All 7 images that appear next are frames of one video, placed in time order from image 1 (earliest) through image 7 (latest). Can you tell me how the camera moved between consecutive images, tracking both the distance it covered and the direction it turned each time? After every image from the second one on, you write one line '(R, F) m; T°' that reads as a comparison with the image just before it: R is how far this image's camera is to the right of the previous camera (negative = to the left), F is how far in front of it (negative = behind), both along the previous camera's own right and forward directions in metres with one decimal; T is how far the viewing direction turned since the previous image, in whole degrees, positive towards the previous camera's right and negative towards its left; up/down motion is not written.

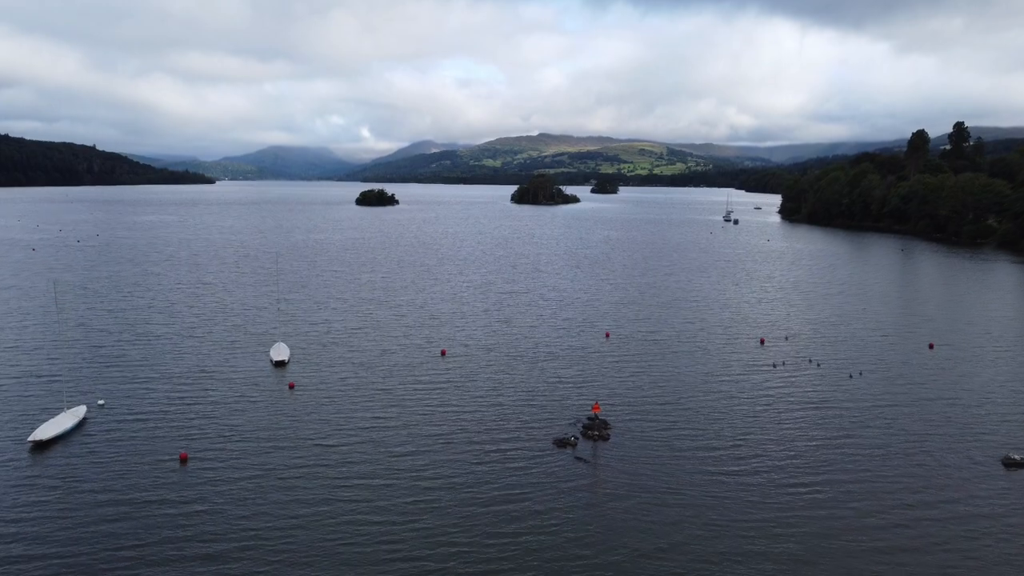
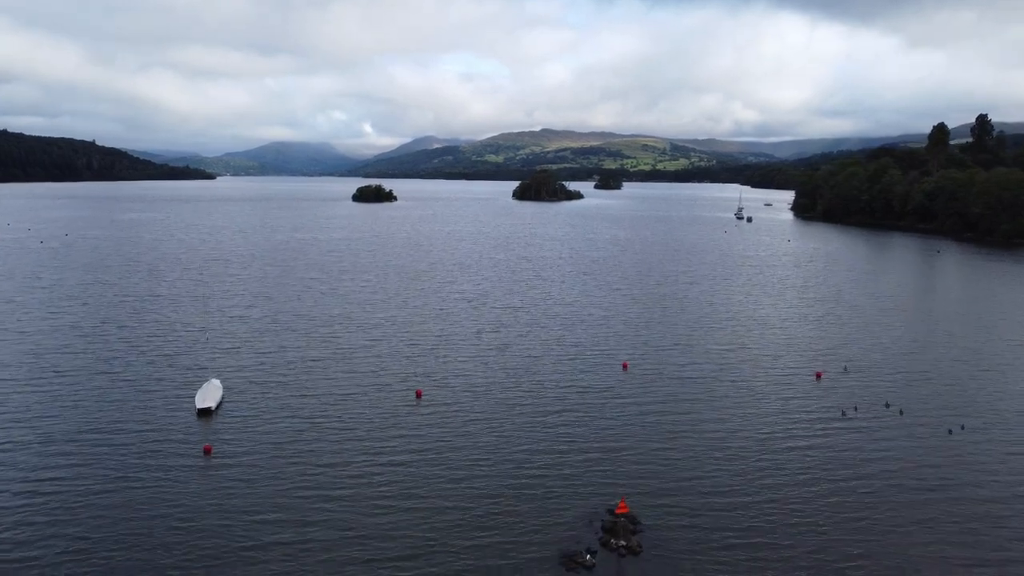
(+0.3, +7.5) m; 0°
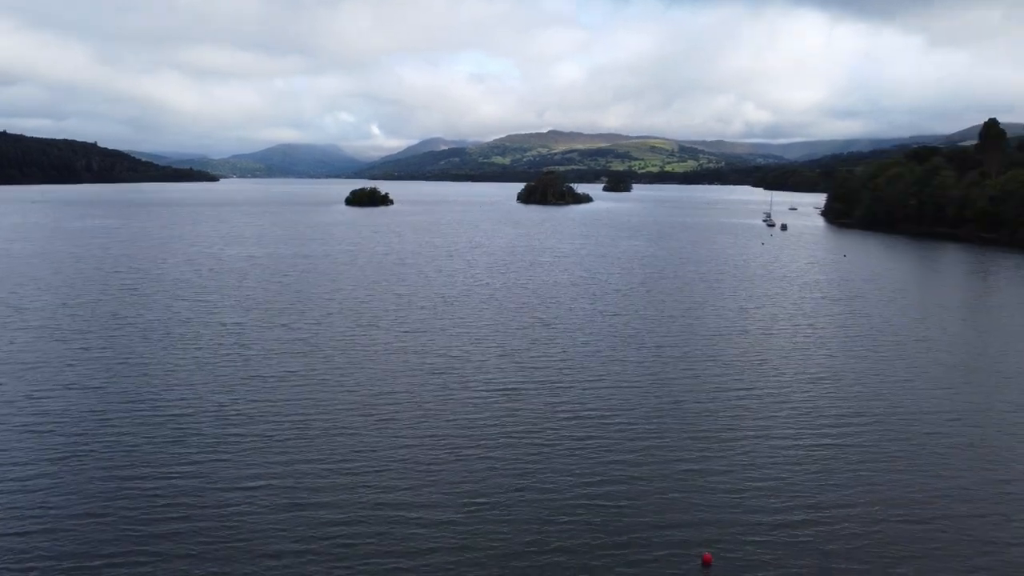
(+0.7, +16.7) m; 0°
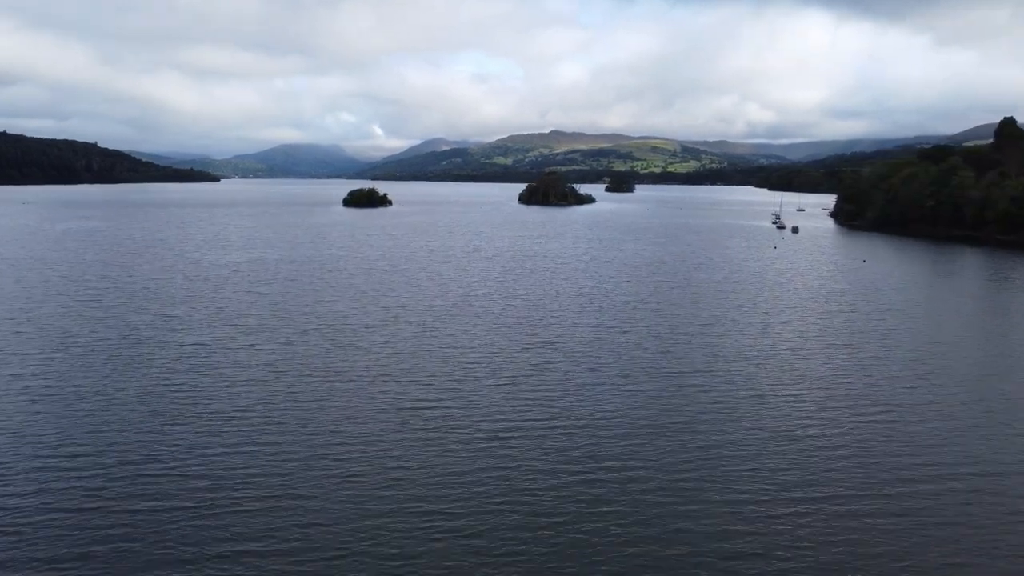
(+0.2, +4.6) m; 0°
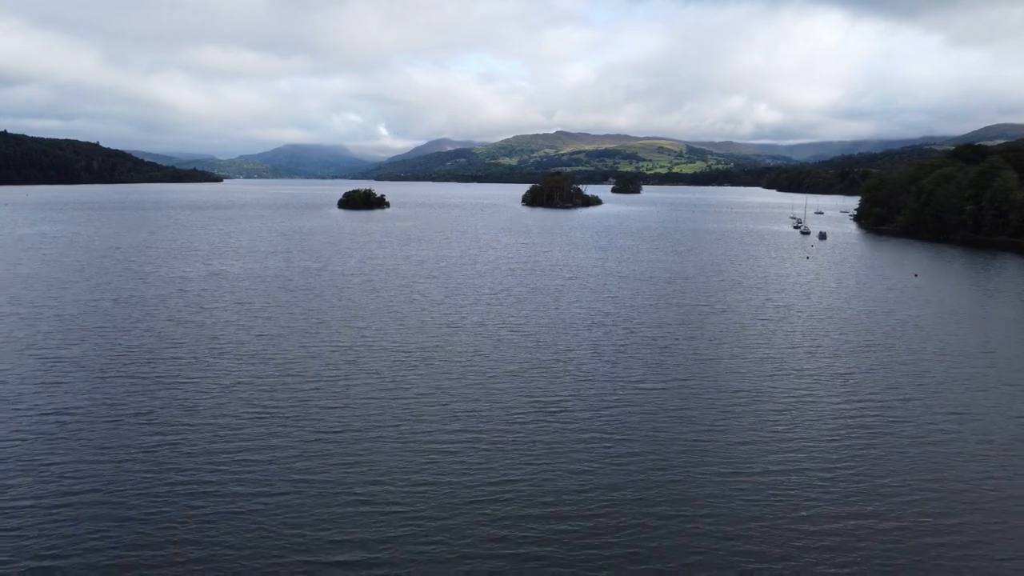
(+0.5, +10.0) m; 0°
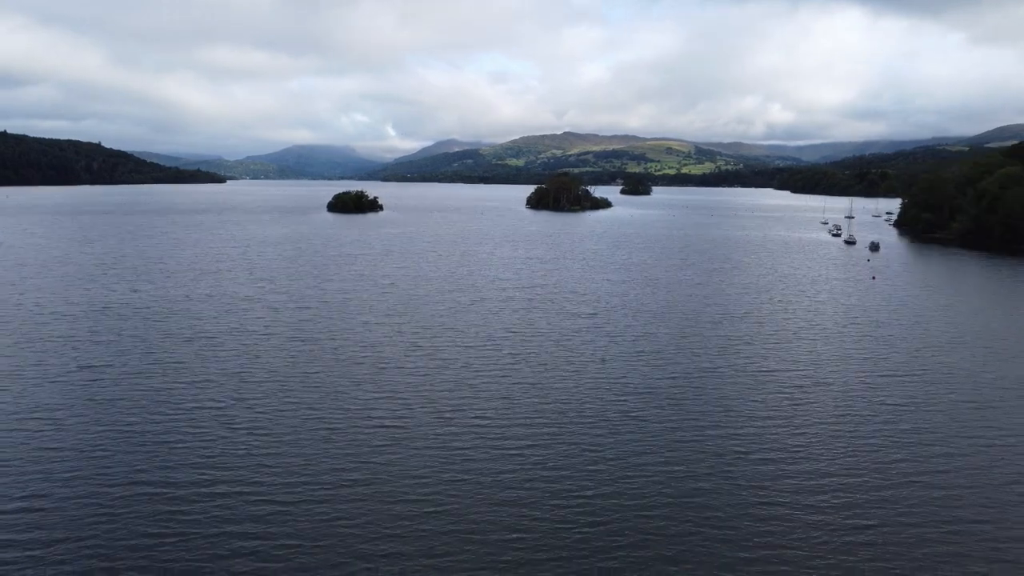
(+1.0, +15.9) m; -1°
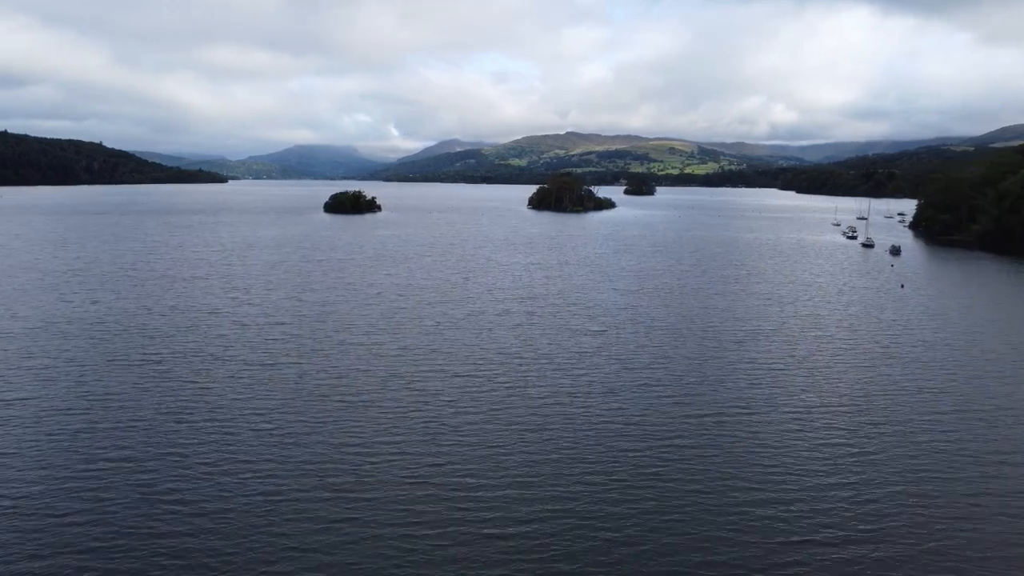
(+0.3, +5.1) m; 0°
